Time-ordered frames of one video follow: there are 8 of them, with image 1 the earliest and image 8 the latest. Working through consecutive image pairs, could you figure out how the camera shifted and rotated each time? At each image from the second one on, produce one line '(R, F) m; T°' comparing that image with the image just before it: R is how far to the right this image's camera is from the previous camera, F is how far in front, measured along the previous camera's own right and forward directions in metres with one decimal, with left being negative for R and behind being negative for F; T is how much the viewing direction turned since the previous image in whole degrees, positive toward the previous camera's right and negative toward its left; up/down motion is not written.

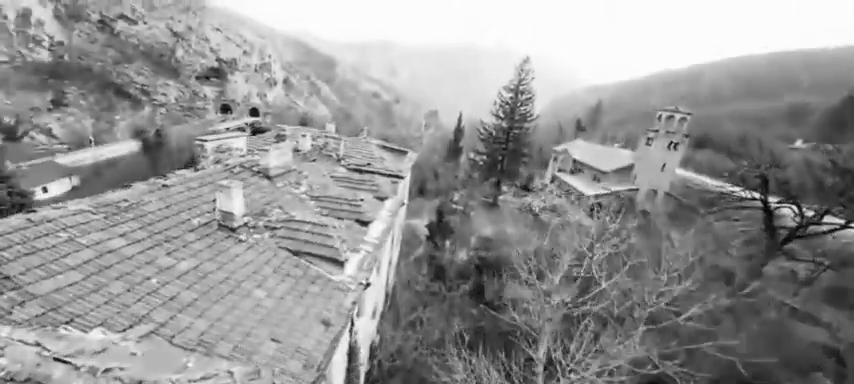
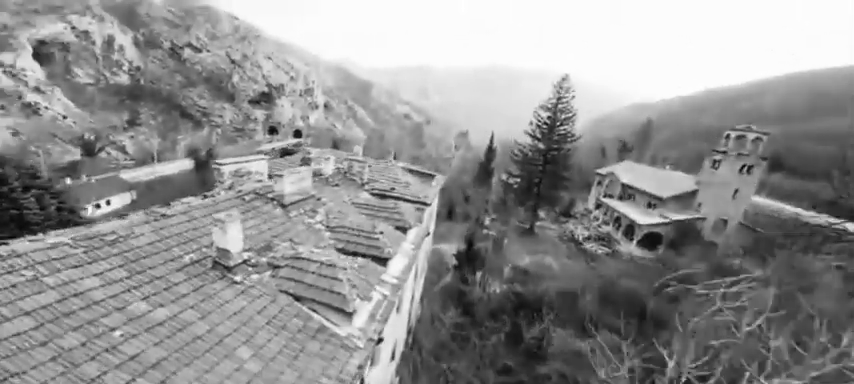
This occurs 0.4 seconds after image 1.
(+0.1, +1.3) m; -7°
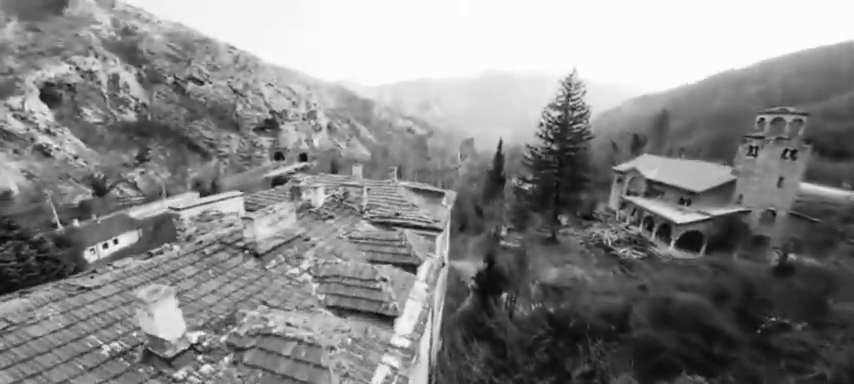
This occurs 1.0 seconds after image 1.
(0.0, +1.8) m; -2°
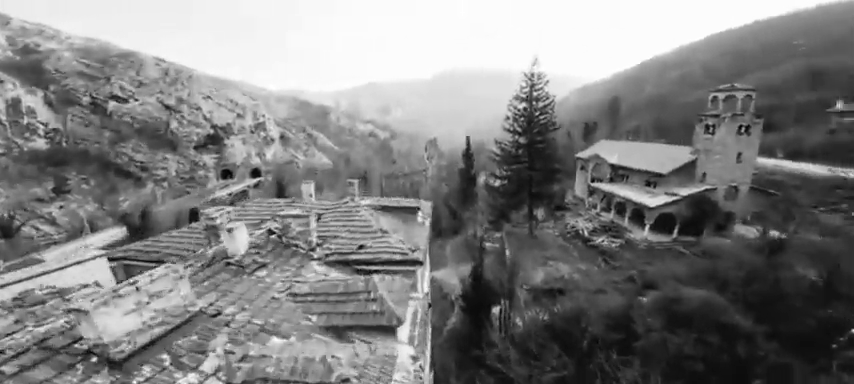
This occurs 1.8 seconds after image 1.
(0.0, +2.3) m; +7°
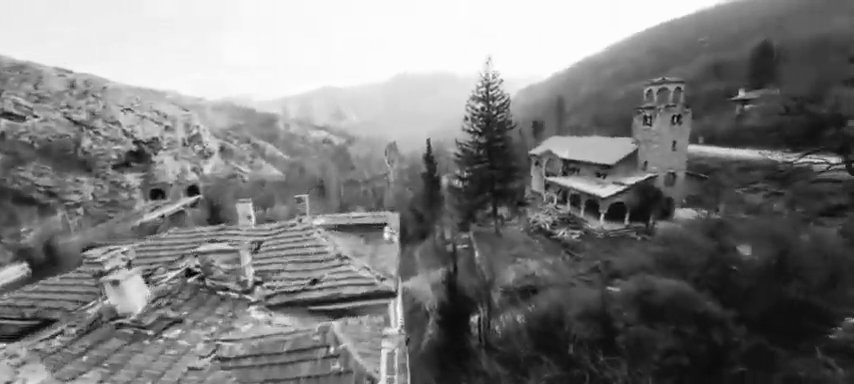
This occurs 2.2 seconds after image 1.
(-0.1, +1.2) m; +8°
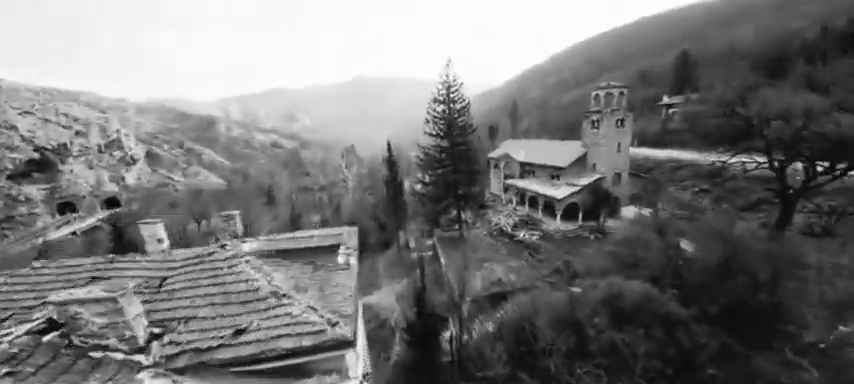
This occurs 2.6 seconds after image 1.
(0.0, +1.2) m; +8°
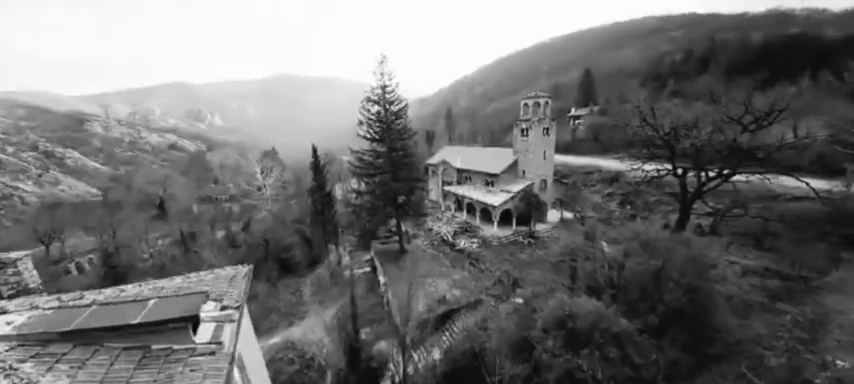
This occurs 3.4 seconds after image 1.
(+0.1, +2.0) m; +13°
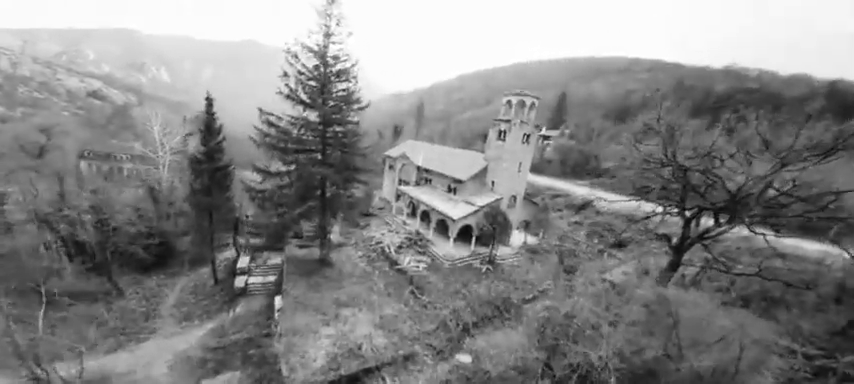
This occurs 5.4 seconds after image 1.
(+1.3, +4.9) m; +8°
